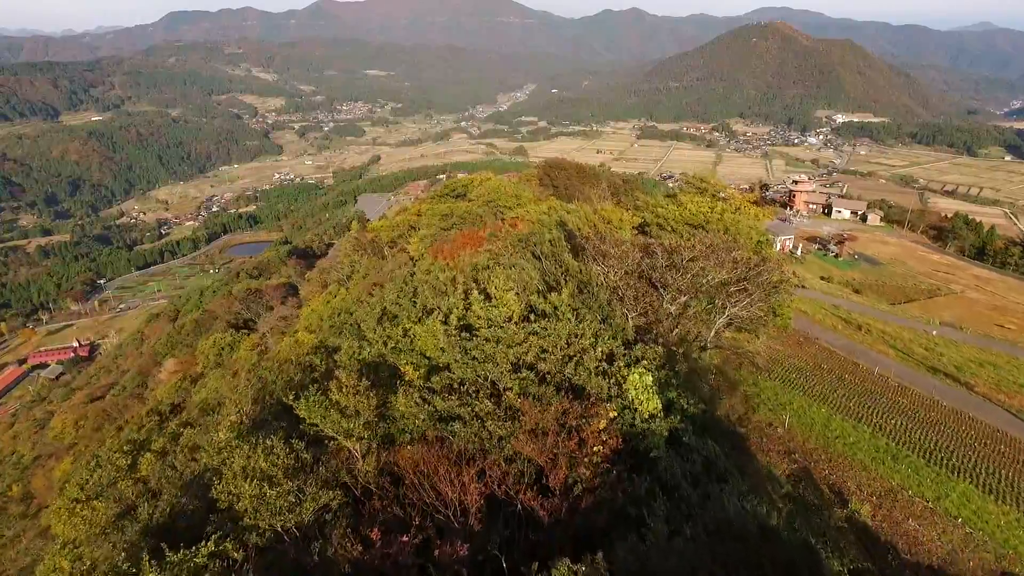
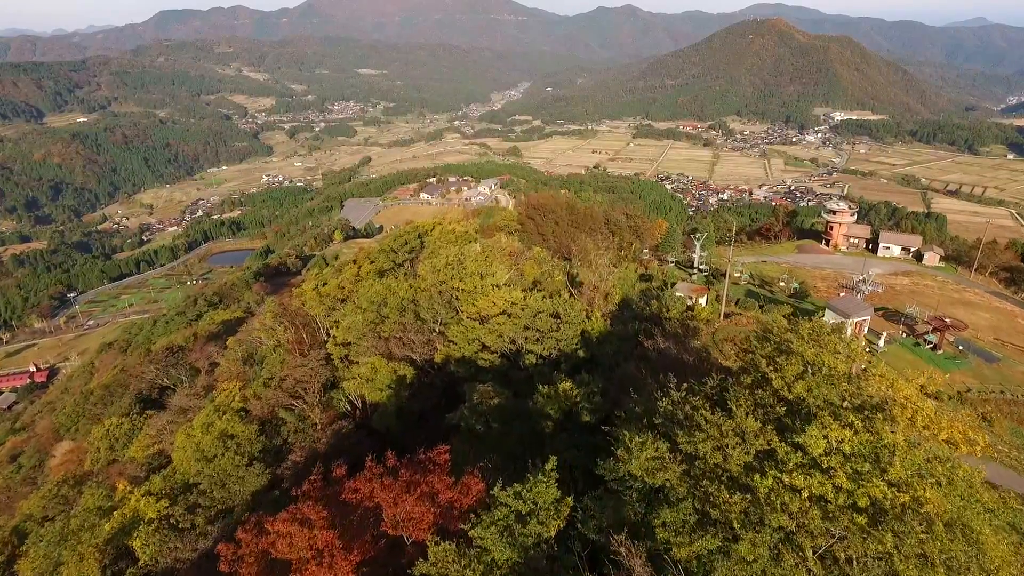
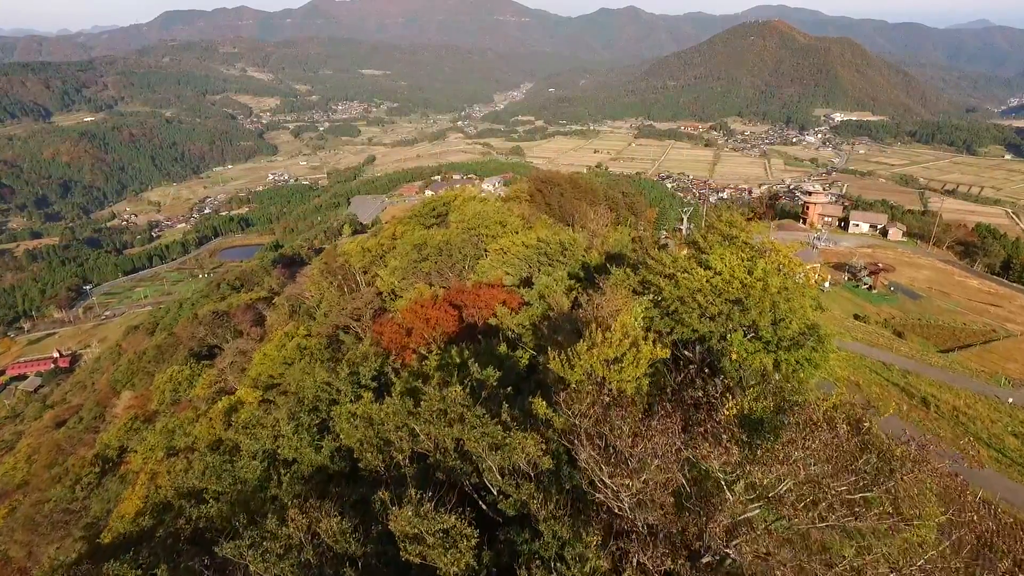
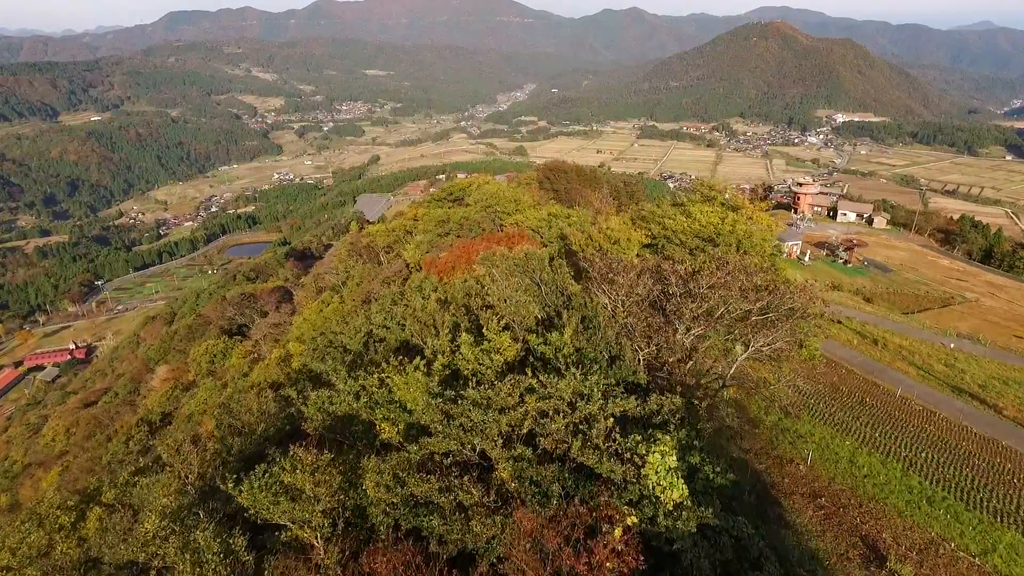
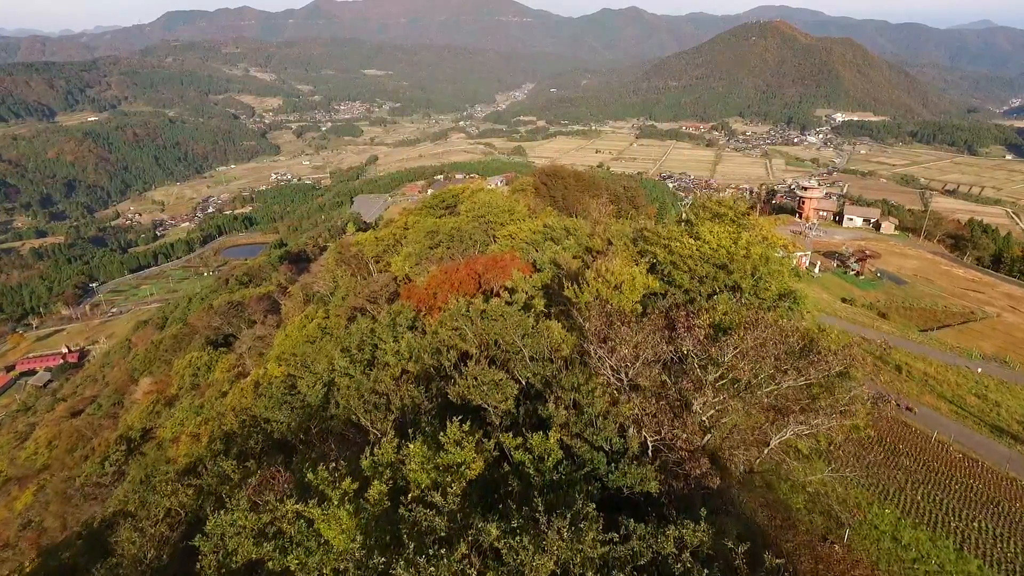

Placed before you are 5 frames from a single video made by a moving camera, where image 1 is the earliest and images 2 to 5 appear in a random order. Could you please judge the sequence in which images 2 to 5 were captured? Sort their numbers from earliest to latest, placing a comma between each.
4, 5, 3, 2
